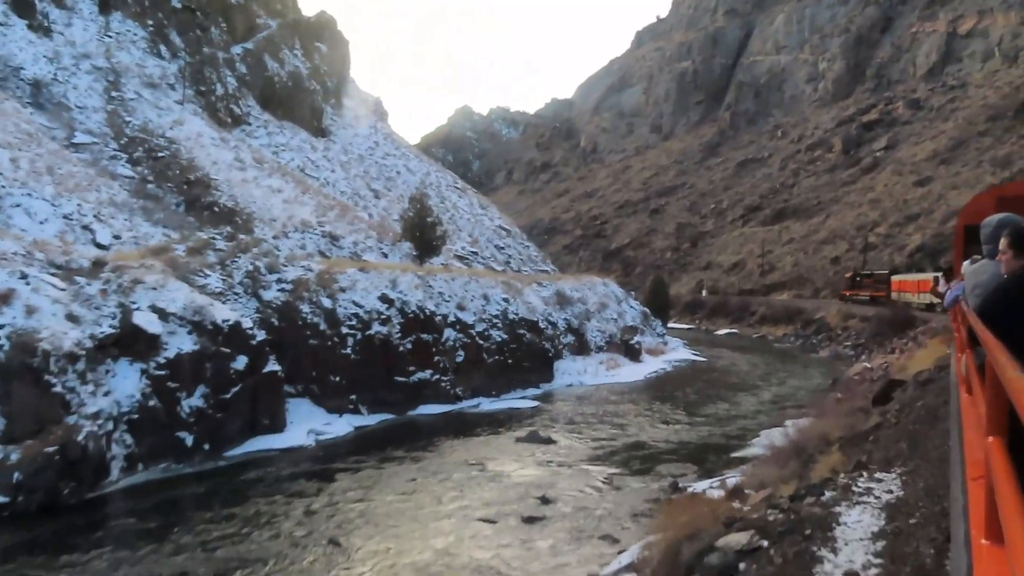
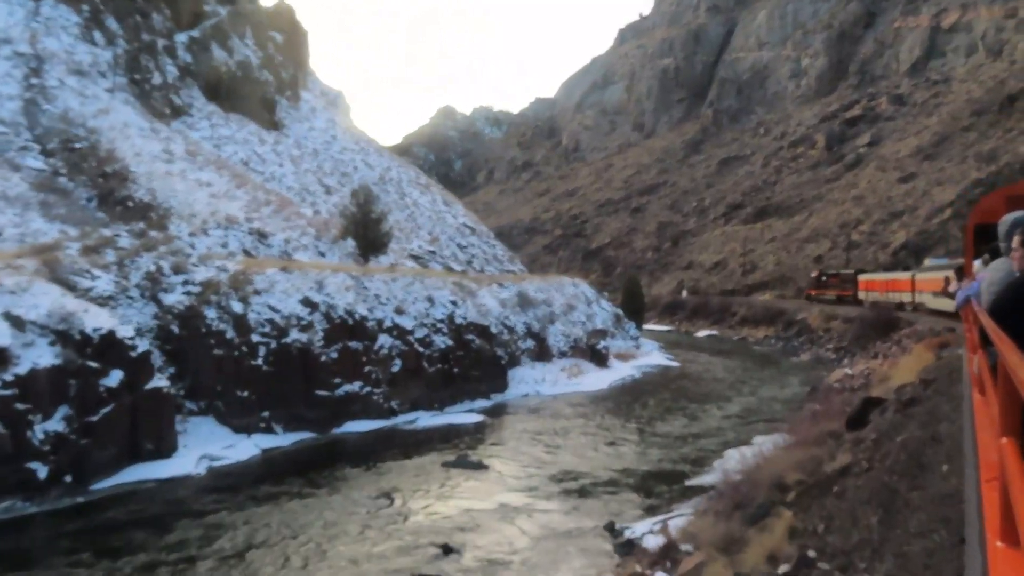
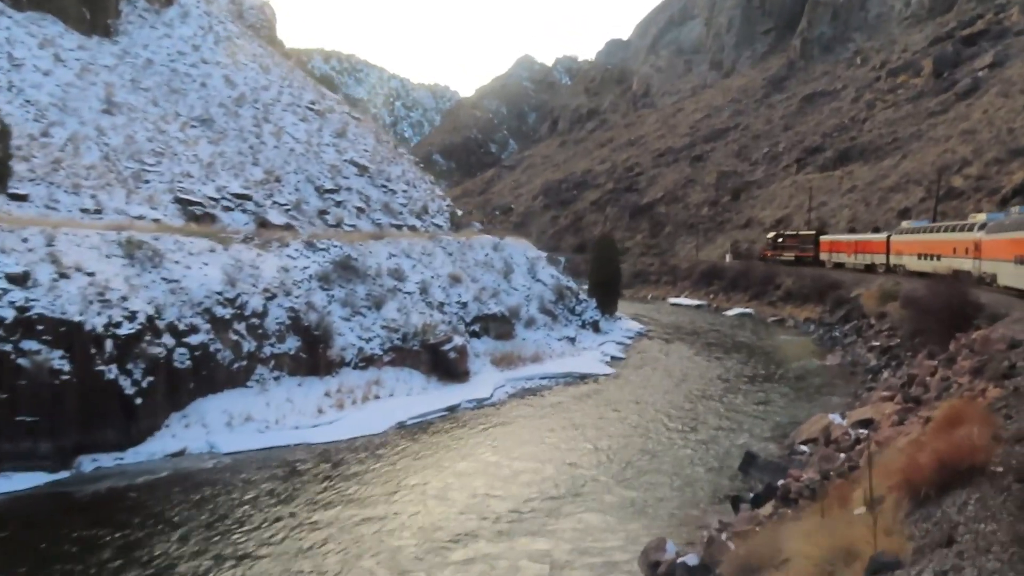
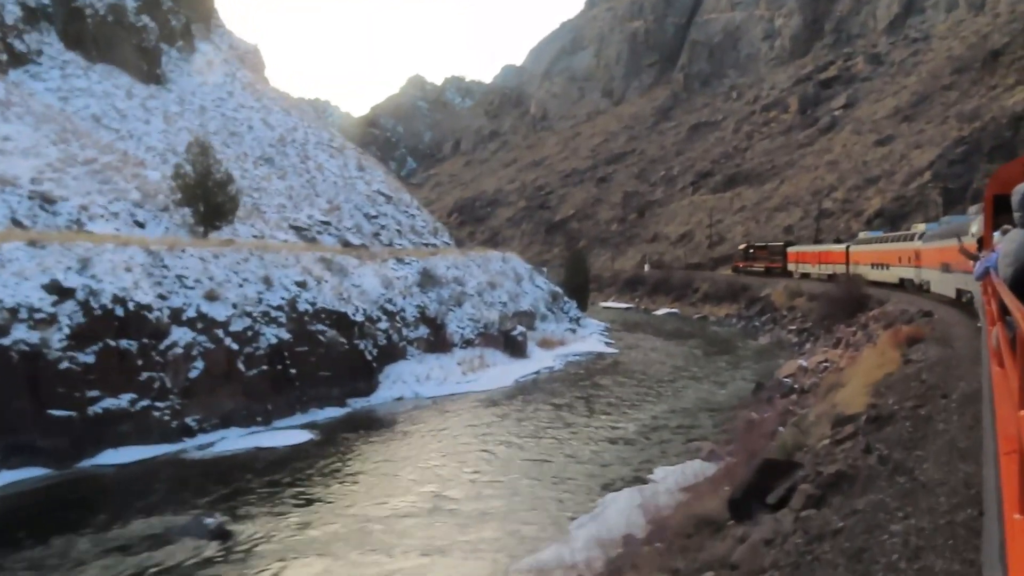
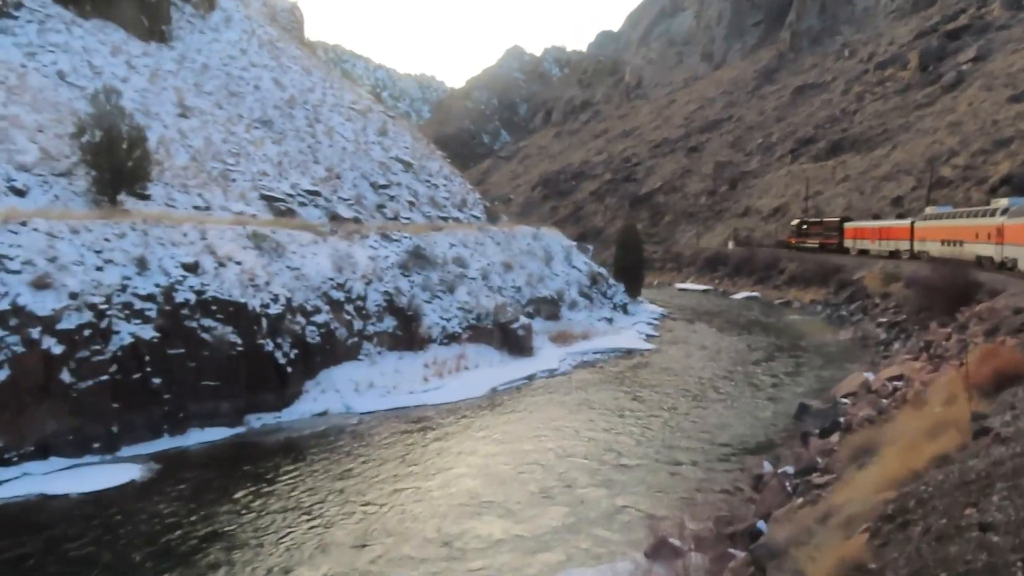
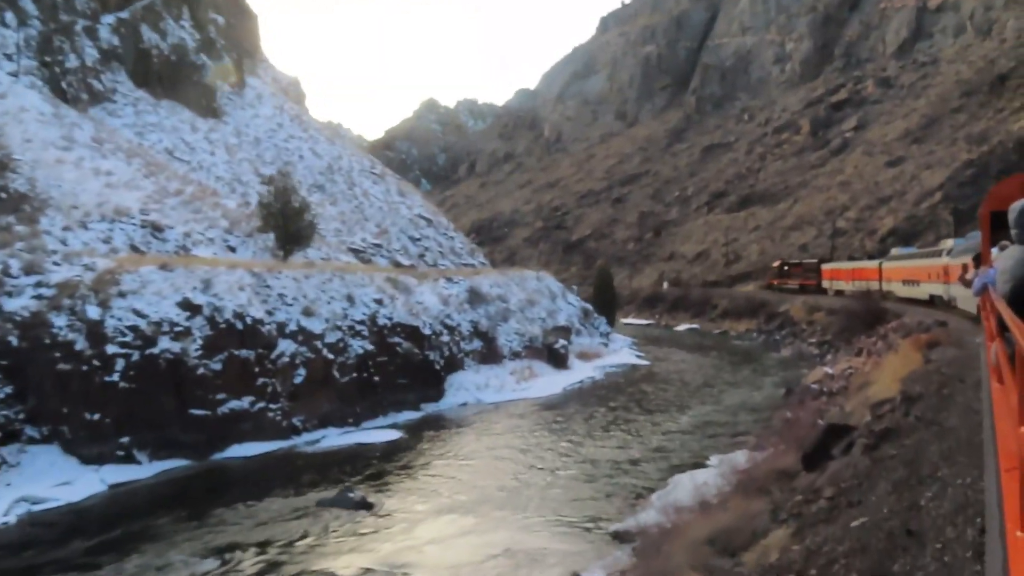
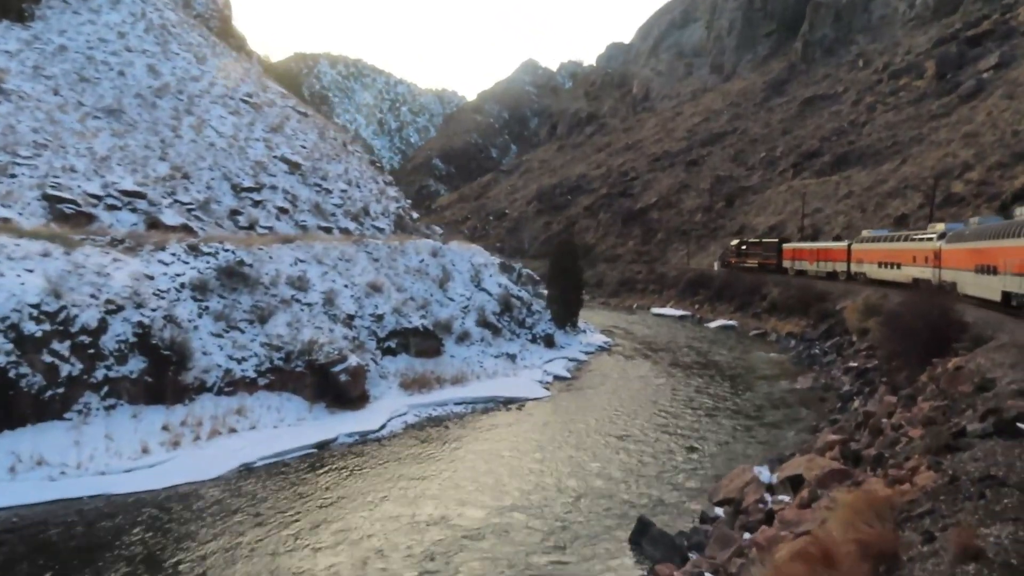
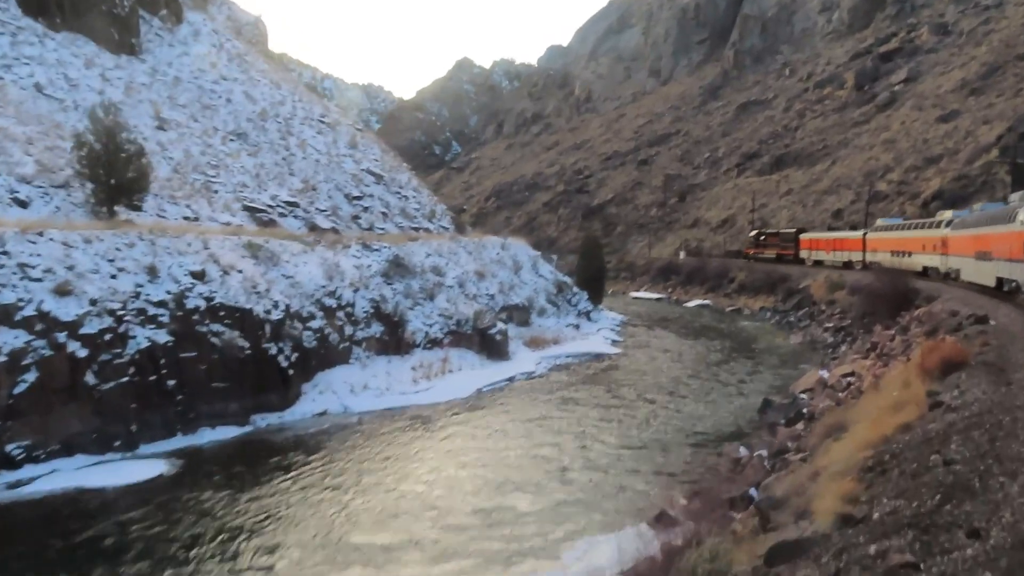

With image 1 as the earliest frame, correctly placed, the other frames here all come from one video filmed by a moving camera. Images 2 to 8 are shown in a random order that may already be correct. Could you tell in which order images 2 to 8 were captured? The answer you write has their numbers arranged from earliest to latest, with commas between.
2, 6, 4, 8, 5, 3, 7
